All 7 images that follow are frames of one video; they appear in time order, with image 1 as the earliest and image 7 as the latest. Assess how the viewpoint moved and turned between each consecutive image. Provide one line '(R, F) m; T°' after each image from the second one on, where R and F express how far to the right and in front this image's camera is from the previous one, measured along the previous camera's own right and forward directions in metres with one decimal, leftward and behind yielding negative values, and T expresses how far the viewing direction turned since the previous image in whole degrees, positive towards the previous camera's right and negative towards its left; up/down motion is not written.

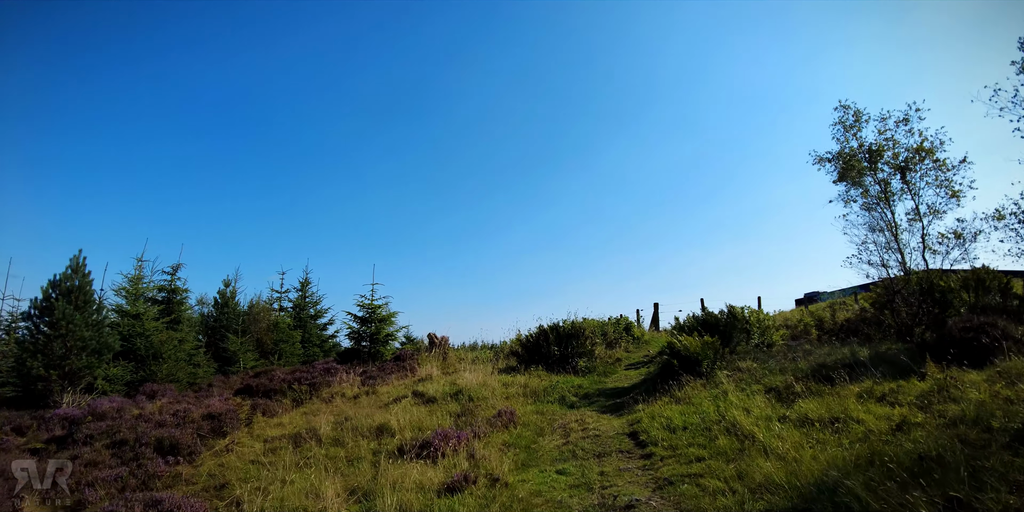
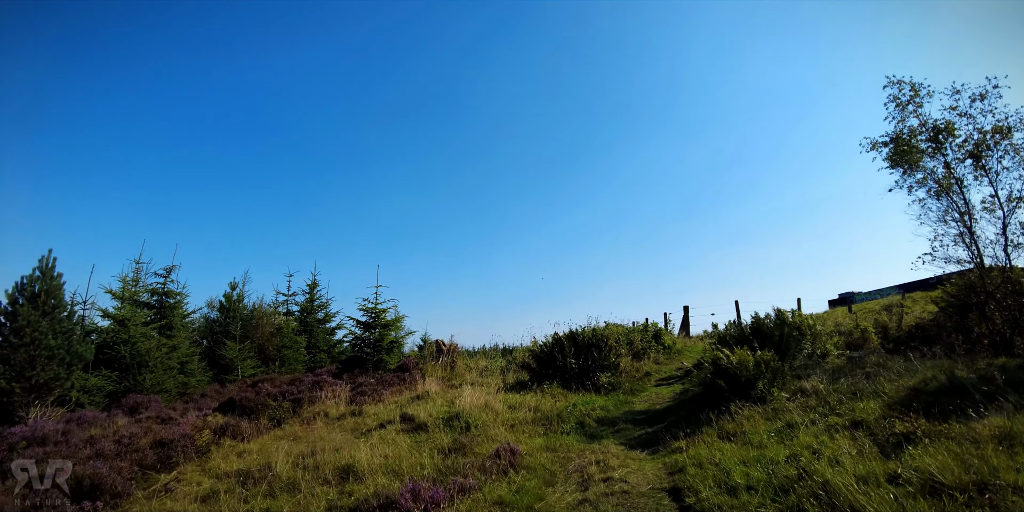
(+0.3, +1.8) m; -3°
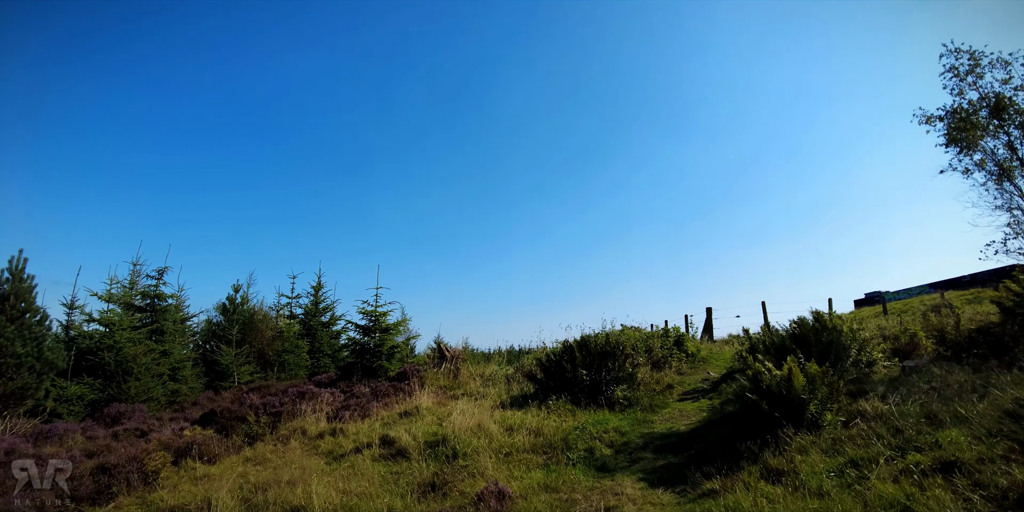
(+0.3, +1.3) m; -2°
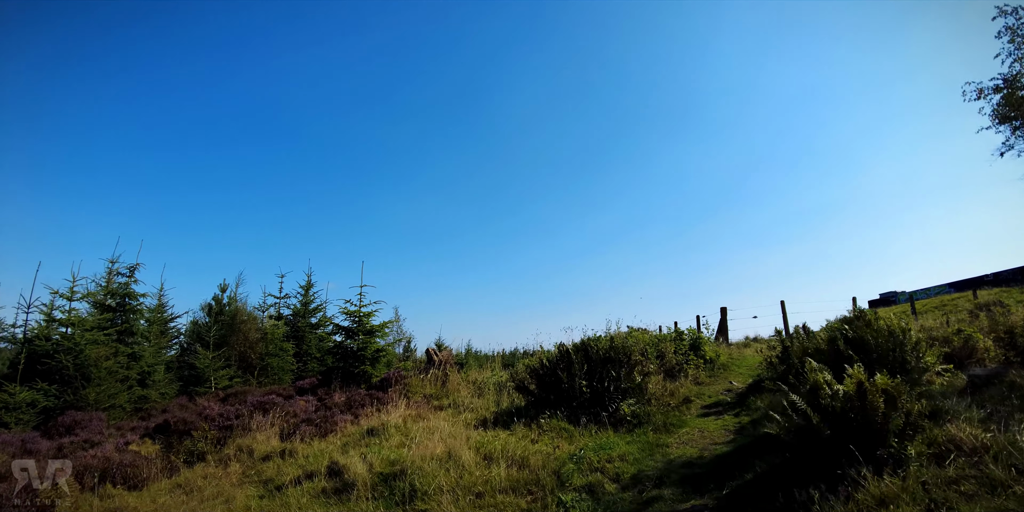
(+0.3, +1.5) m; -1°
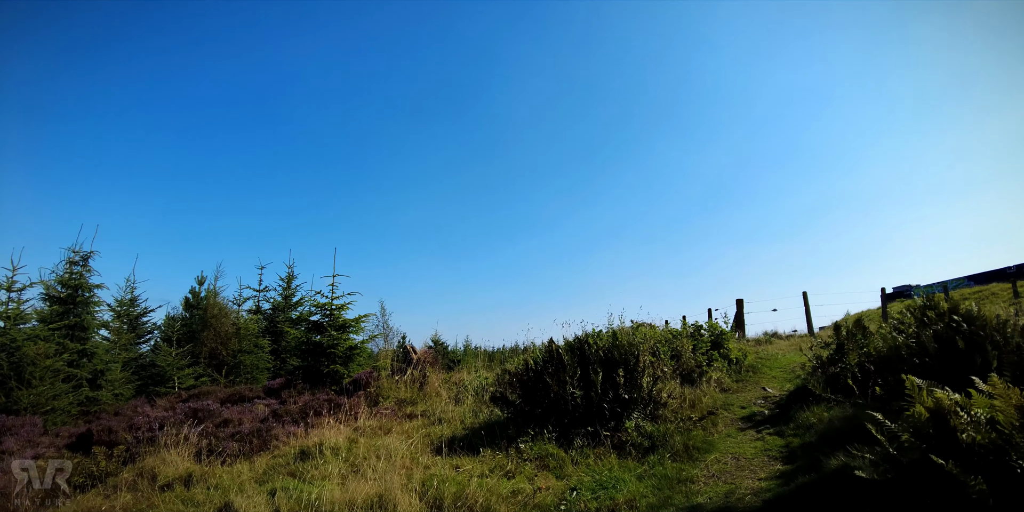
(+0.4, +1.7) m; 0°
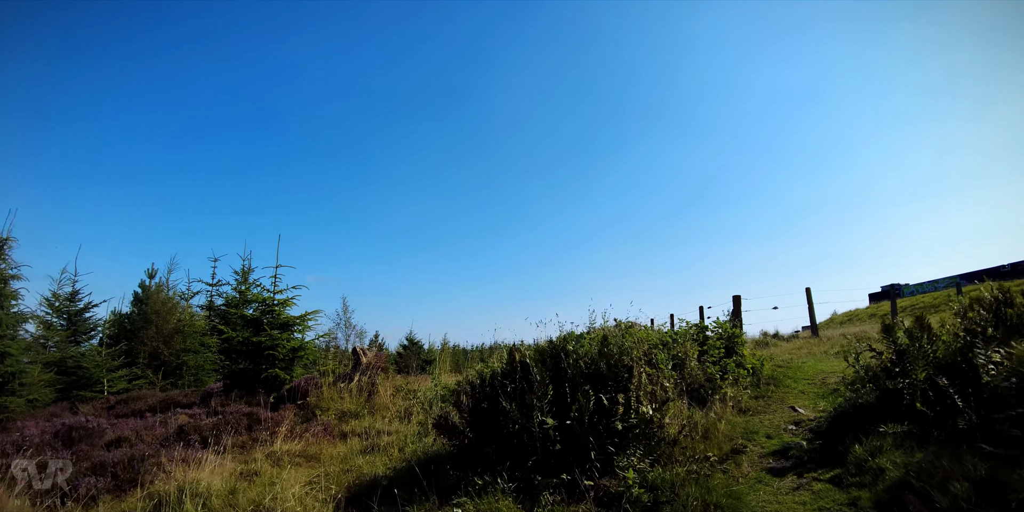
(+0.3, +1.6) m; +2°
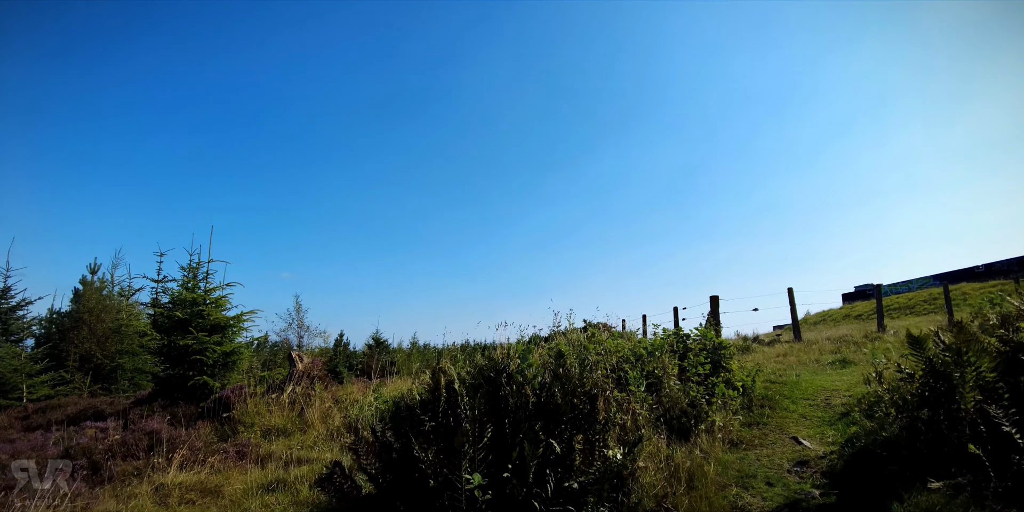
(+0.4, +1.0) m; +3°
